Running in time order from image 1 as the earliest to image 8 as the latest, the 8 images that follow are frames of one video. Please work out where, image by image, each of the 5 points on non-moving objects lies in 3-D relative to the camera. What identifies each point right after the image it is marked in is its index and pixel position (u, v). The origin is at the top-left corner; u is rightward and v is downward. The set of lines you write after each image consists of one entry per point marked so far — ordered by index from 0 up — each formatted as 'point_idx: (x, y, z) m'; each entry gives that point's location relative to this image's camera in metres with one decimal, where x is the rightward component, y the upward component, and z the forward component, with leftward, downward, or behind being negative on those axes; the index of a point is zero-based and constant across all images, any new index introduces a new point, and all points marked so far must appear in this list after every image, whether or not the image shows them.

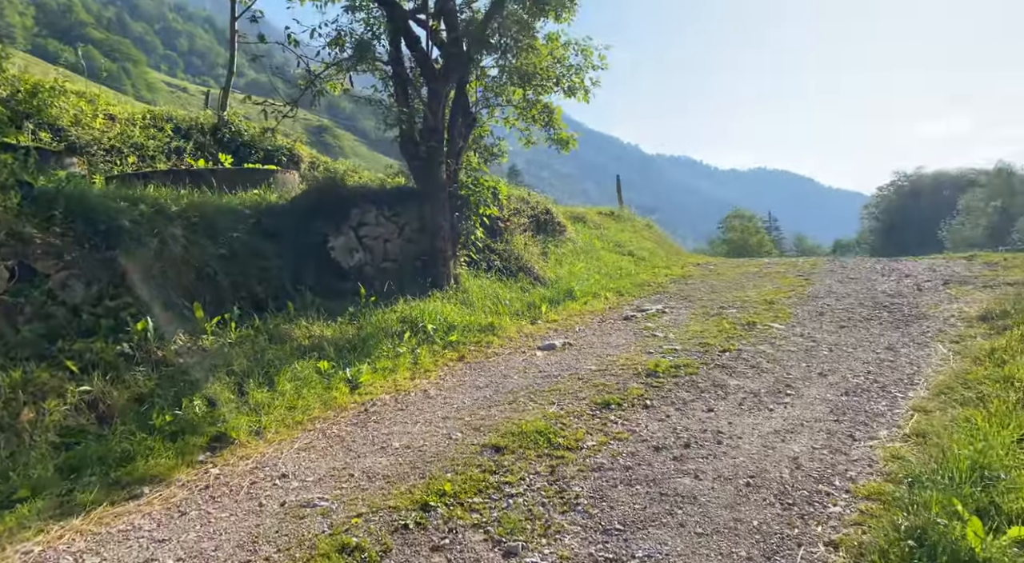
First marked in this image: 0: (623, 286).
0: (+2.1, -0.1, +11.9) m
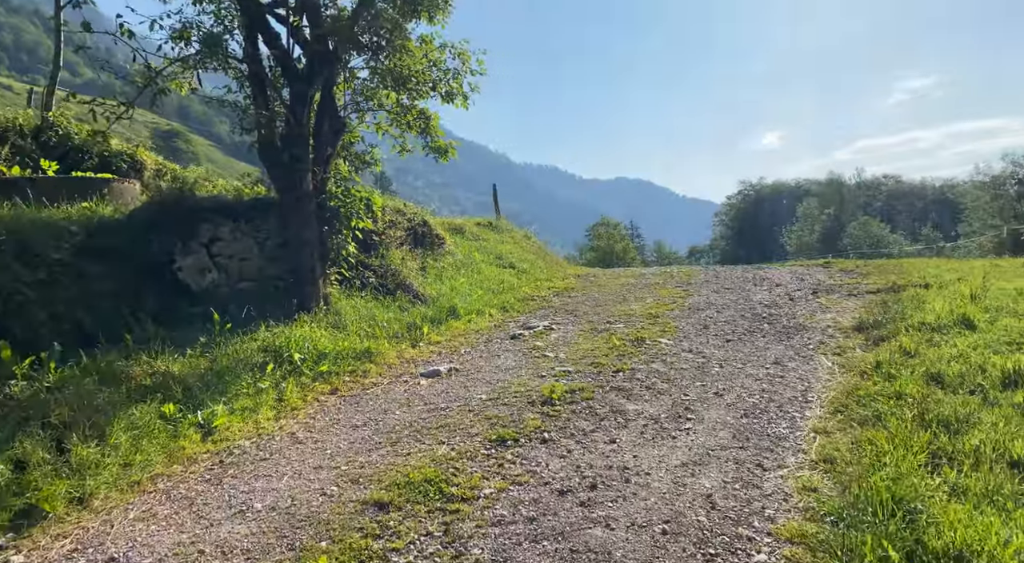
0: (-0.1, -0.4, +11.4) m
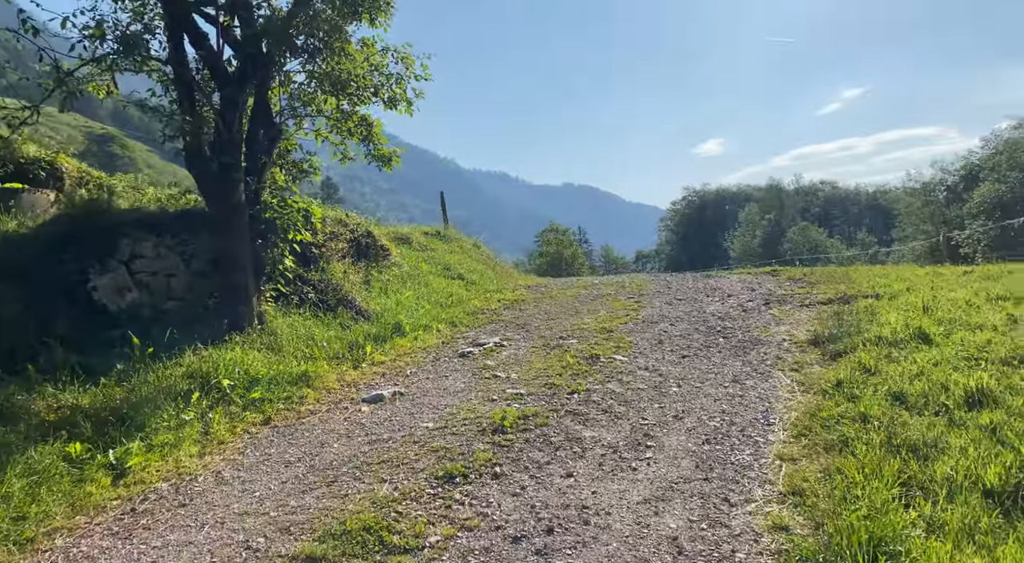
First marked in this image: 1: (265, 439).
0: (-1.0, -0.6, +11.0) m
1: (-2.6, -1.6, +6.7) m
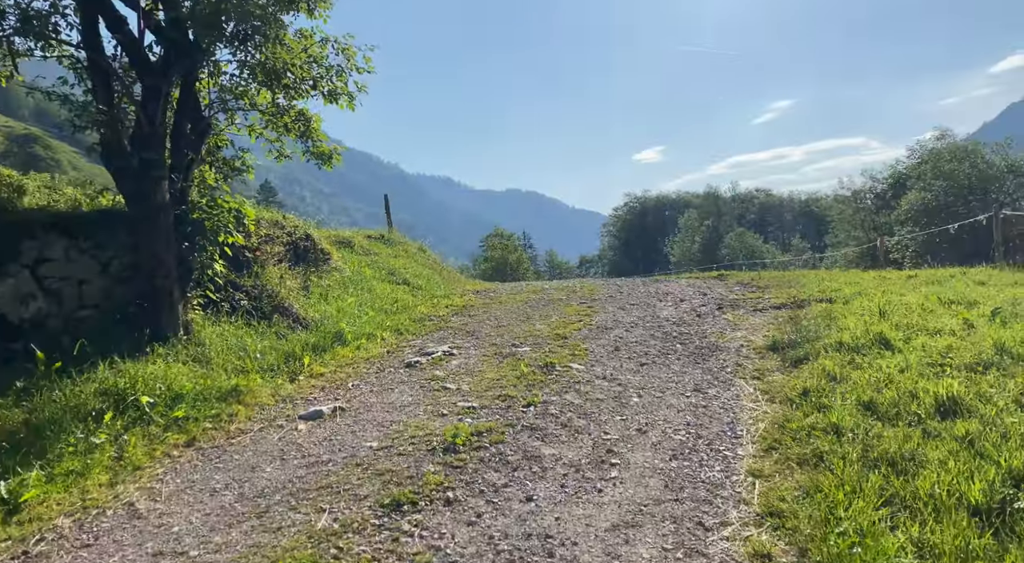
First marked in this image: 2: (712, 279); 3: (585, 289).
0: (-1.8, -0.7, +10.4) m
1: (-3.0, -1.7, +6.0) m
2: (+4.8, +0.1, +15.3) m
3: (+1.5, -0.1, +13.2) m
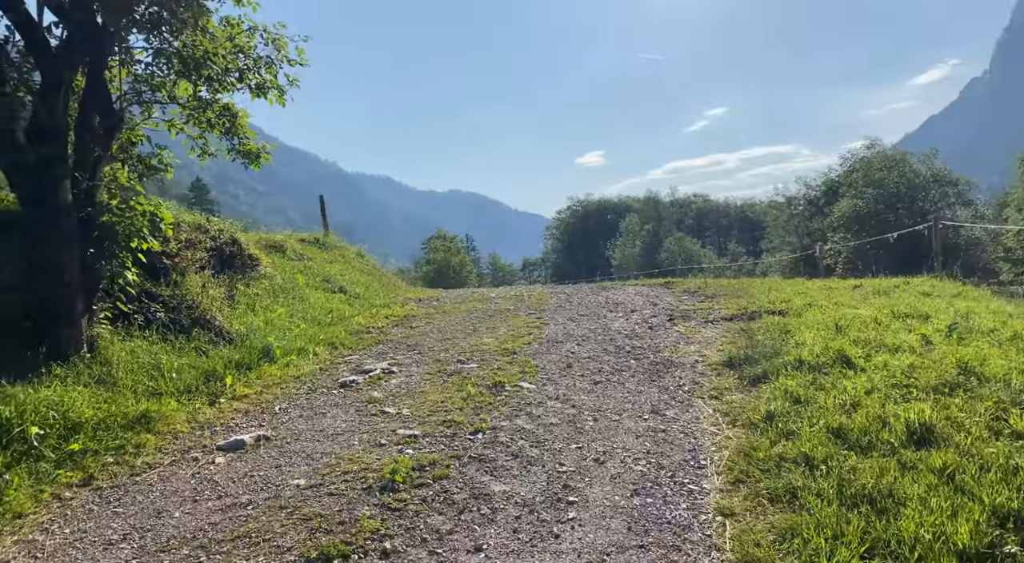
0: (-2.6, -0.8, +9.7) m
1: (-3.5, -1.8, +5.2) m
2: (+3.5, -0.1, +15.1) m
3: (+0.4, -0.3, +12.8) m
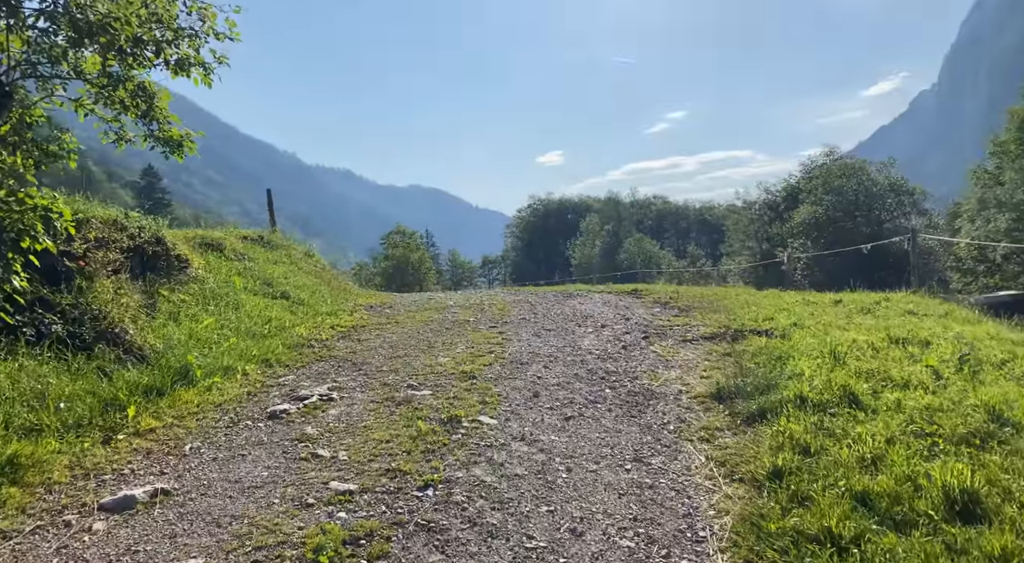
0: (-3.2, -0.9, +8.5) m
1: (-3.8, -1.9, +4.0) m
2: (+2.6, -0.3, +14.3) m
3: (-0.3, -0.5, +11.8) m
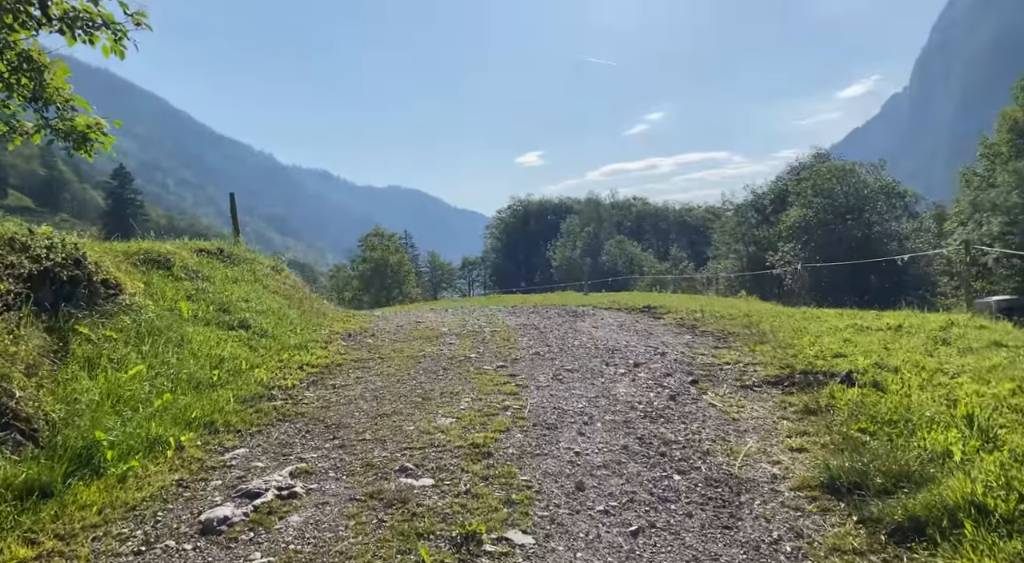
0: (-3.0, -1.3, +6.6) m
1: (-3.4, -2.3, +2.0) m
2: (+2.6, -0.7, +12.6) m
3: (-0.2, -0.8, +9.9) m
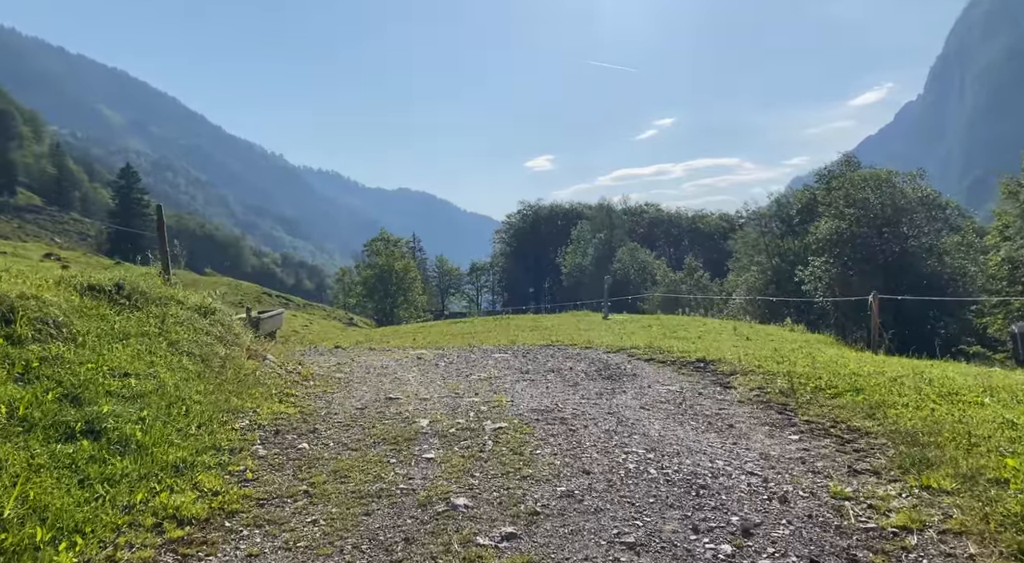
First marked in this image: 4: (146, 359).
0: (-2.9, -2.0, +3.1) m
1: (-3.4, -2.9, -1.4) m
2: (+2.8, -1.4, +9.0) m
3: (-0.1, -1.5, +6.4) m
4: (-4.1, -0.9, +7.4) m
